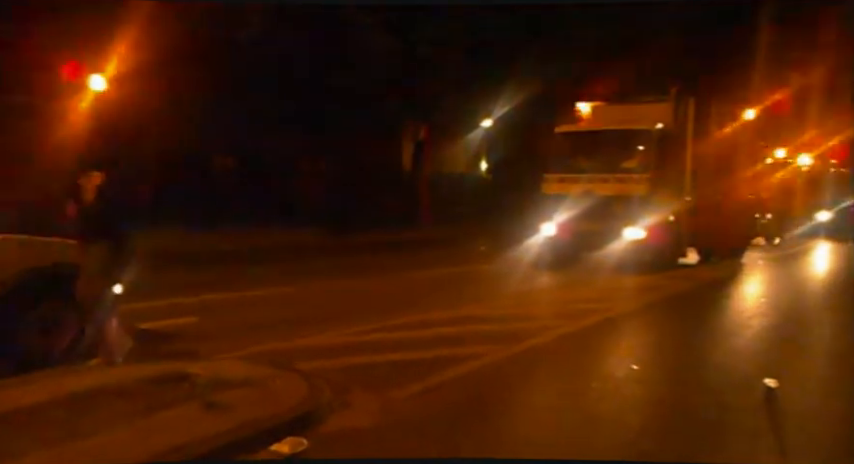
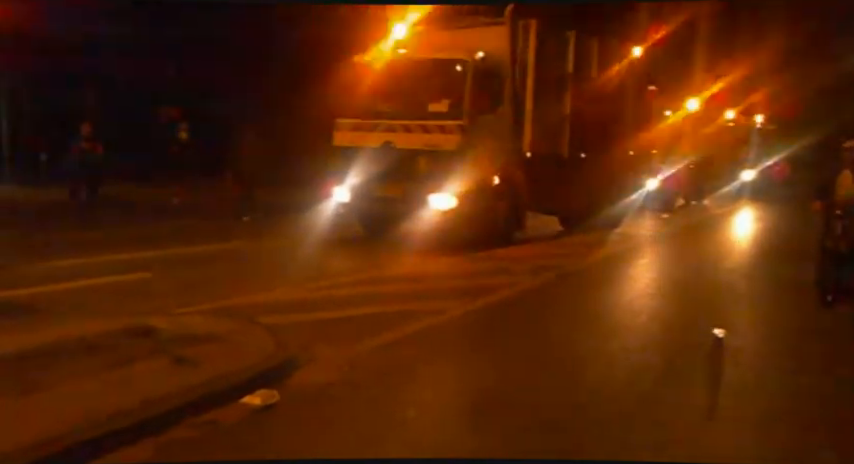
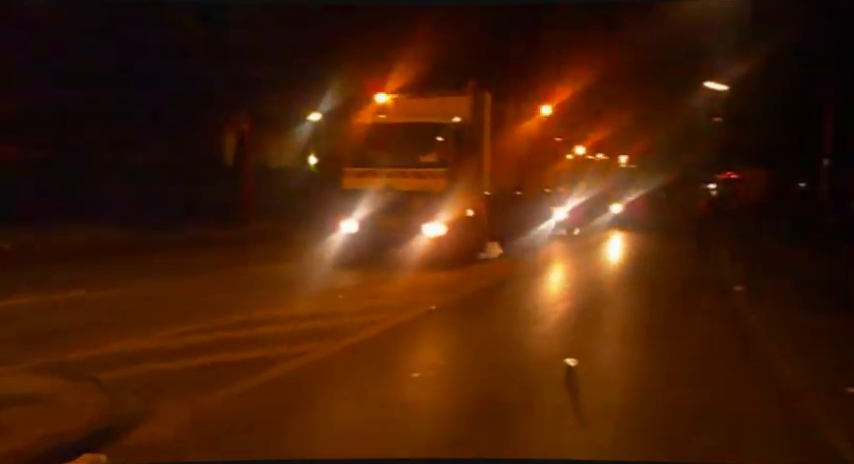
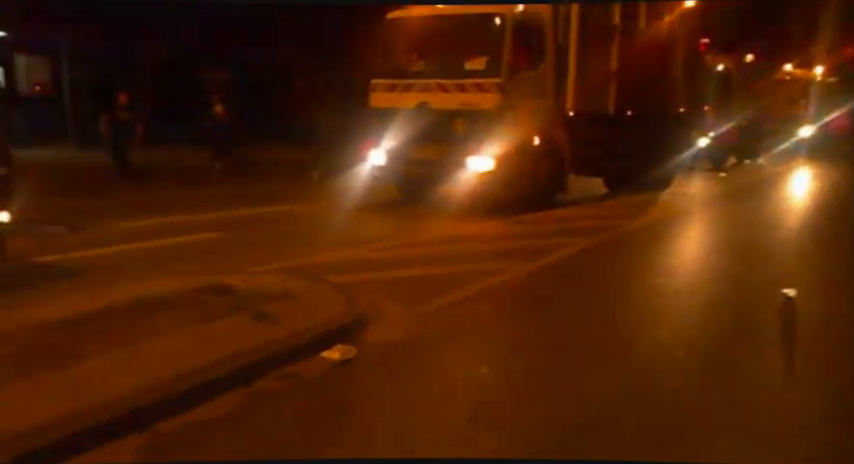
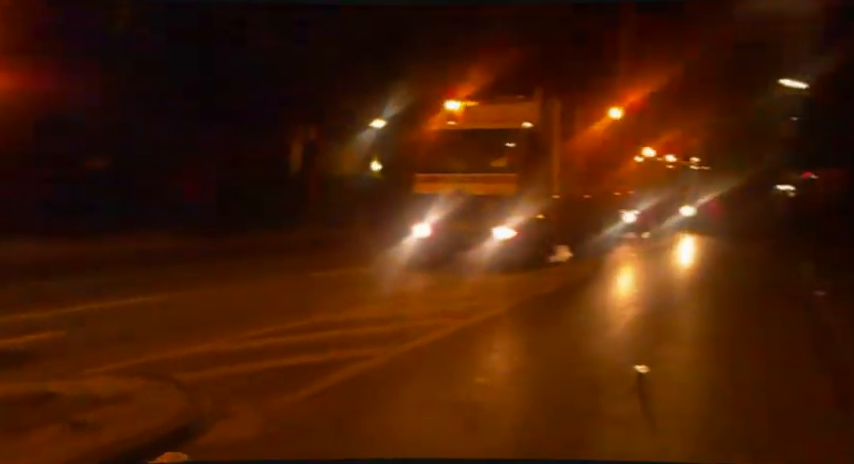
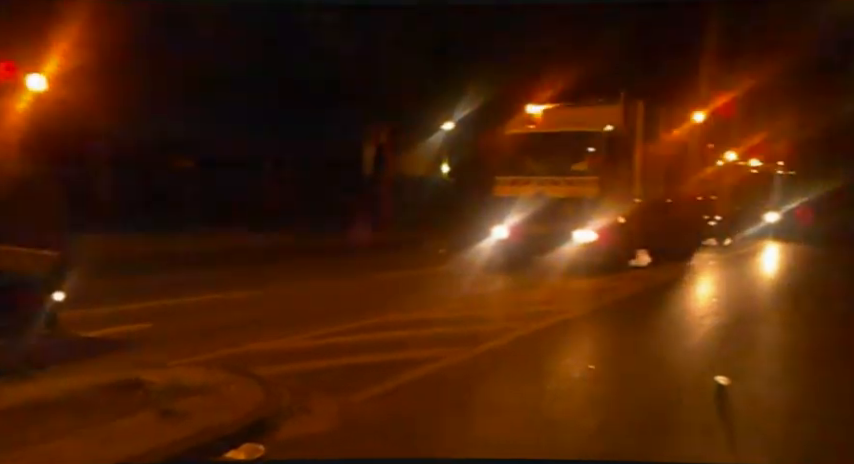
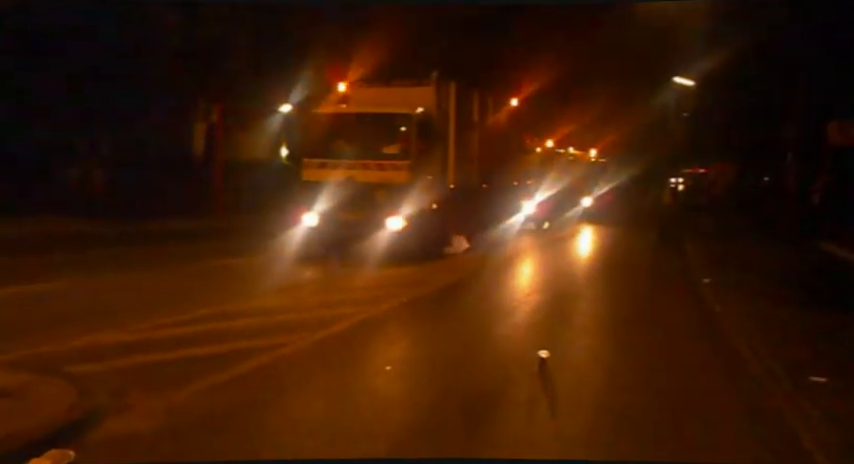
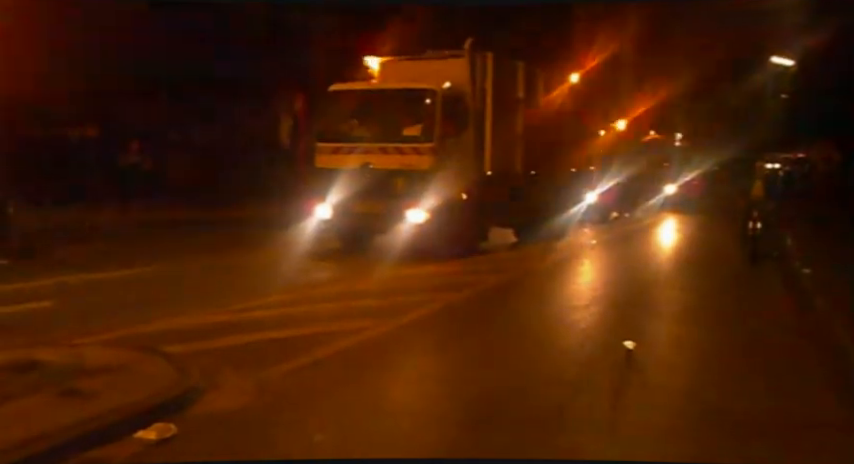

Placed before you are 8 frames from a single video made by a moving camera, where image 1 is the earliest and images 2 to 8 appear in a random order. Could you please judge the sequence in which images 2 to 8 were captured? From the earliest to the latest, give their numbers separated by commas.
6, 5, 3, 7, 8, 2, 4
